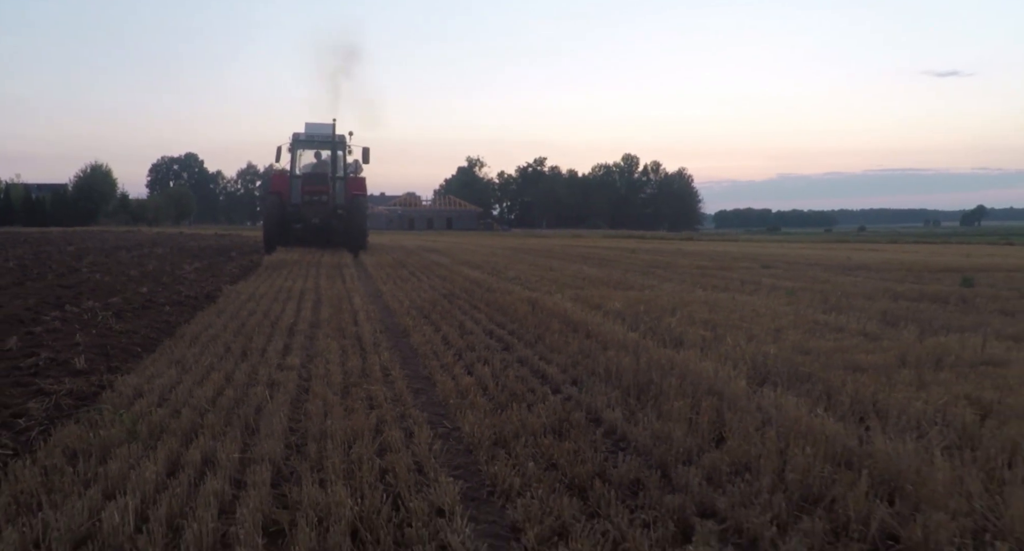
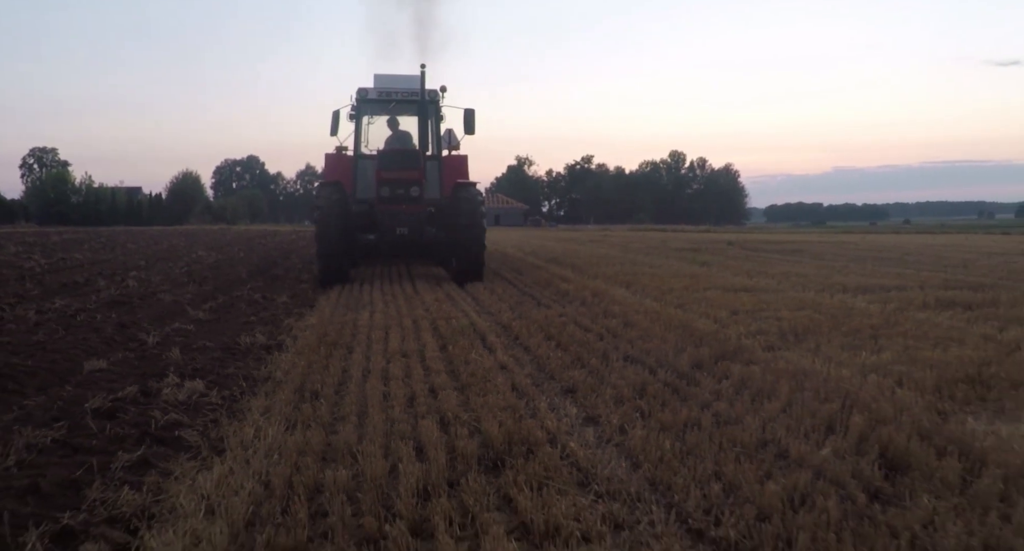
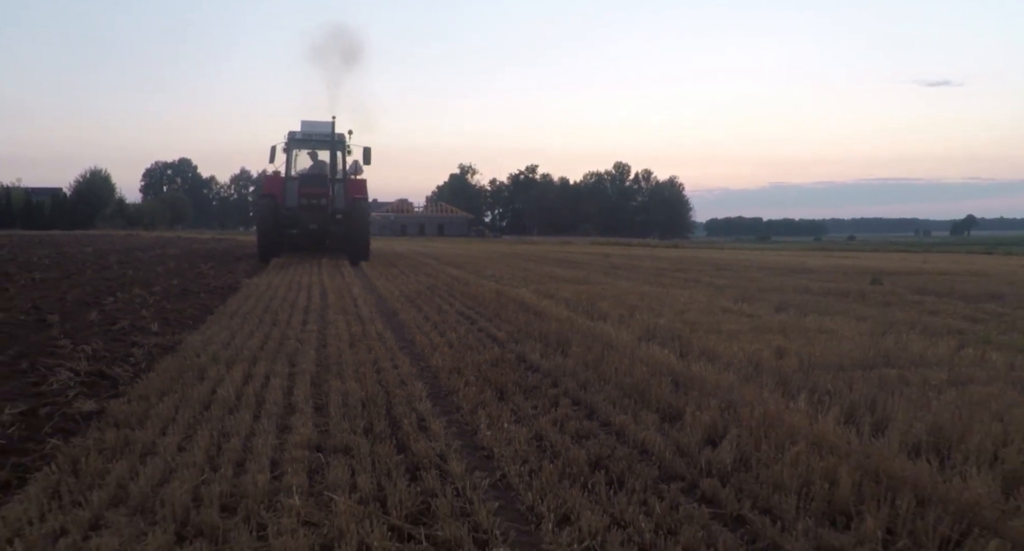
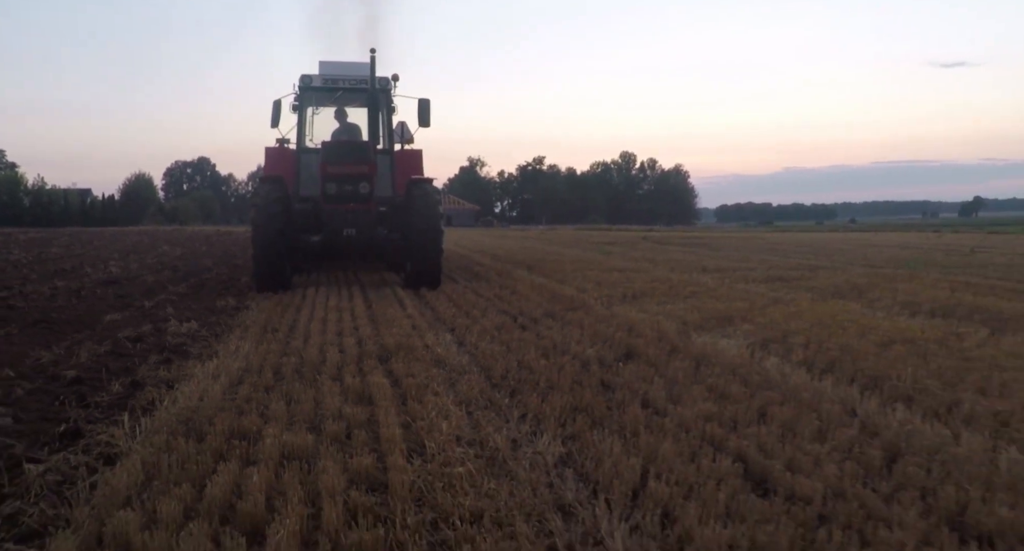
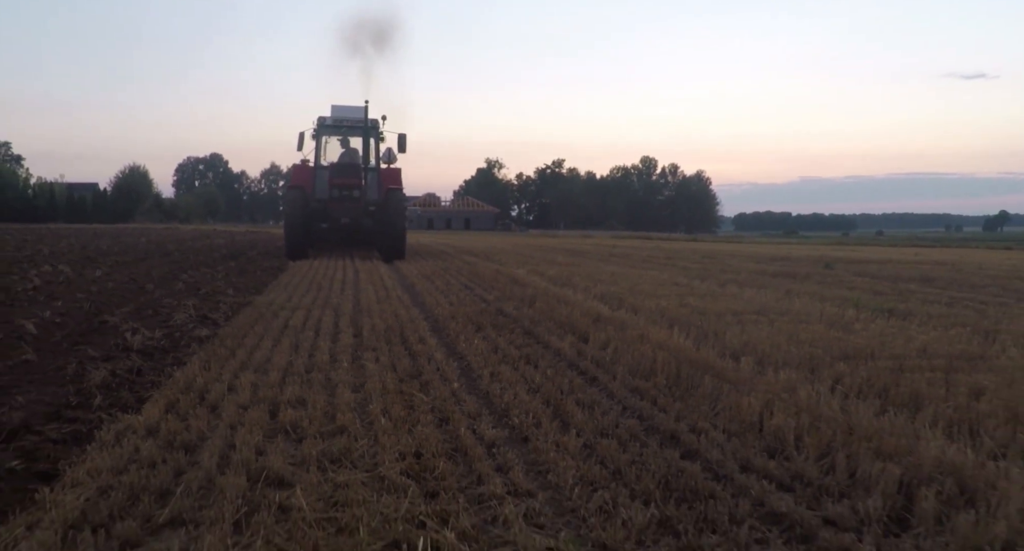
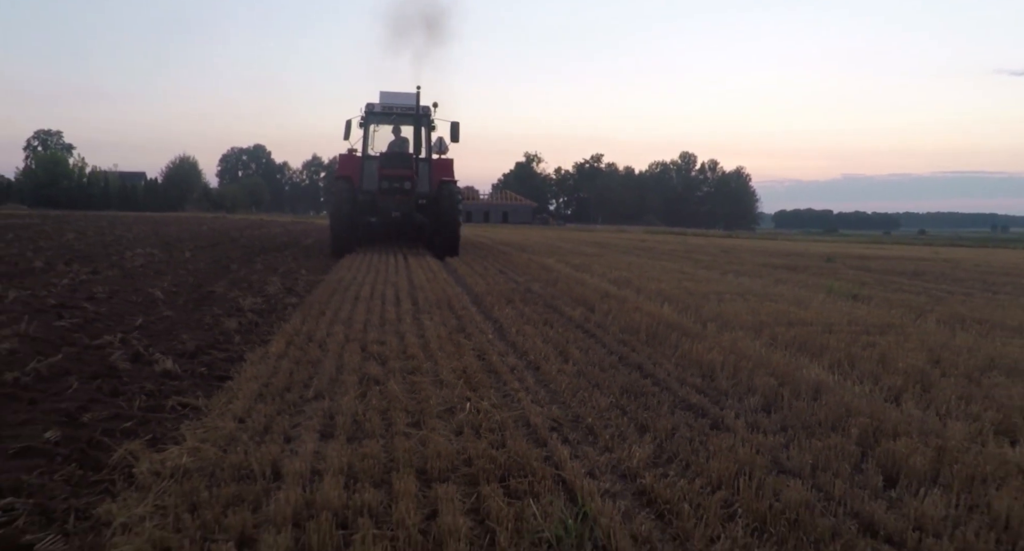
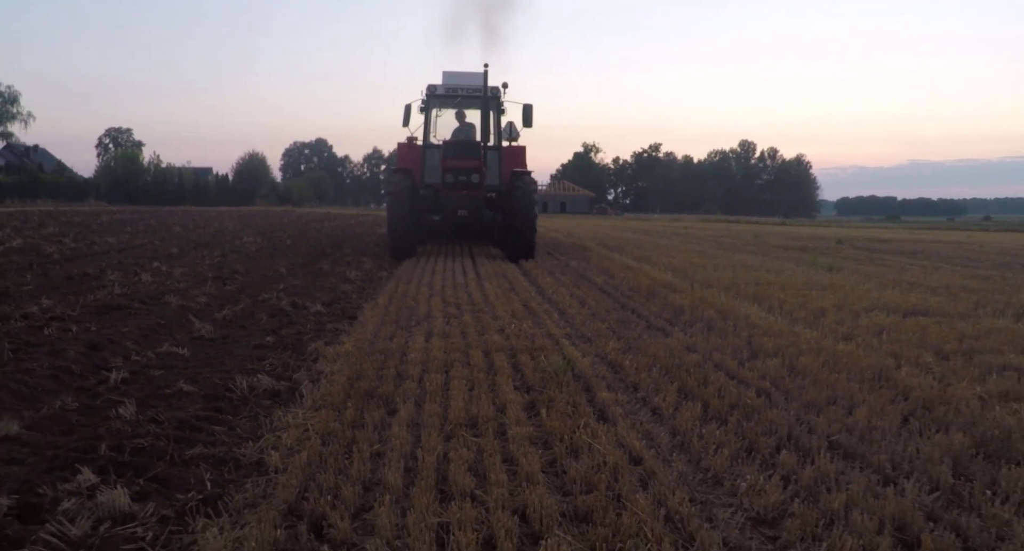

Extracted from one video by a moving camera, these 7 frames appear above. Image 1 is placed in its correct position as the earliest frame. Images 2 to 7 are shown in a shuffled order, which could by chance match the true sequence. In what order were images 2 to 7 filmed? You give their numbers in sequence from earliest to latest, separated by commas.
3, 5, 6, 7, 2, 4
